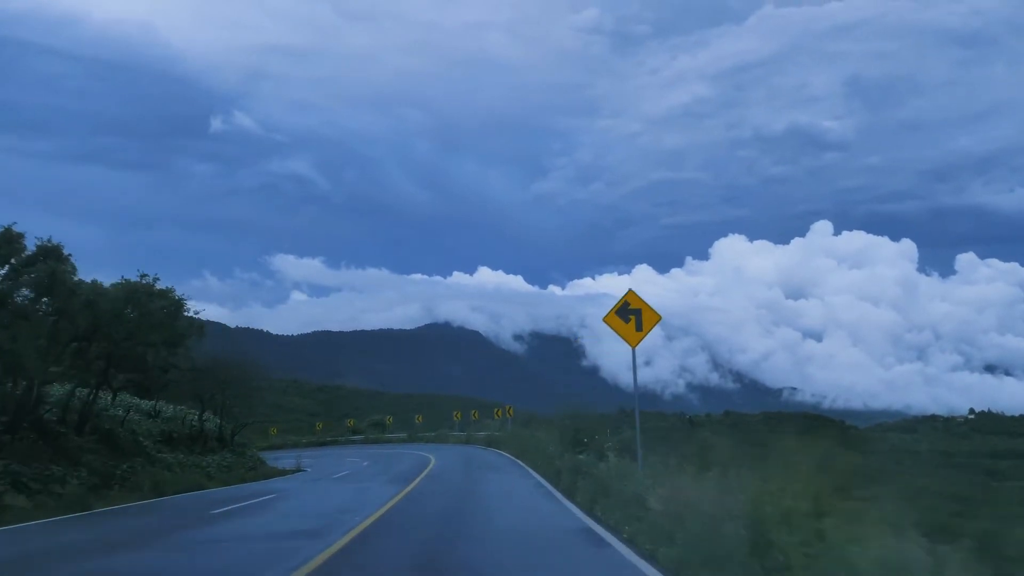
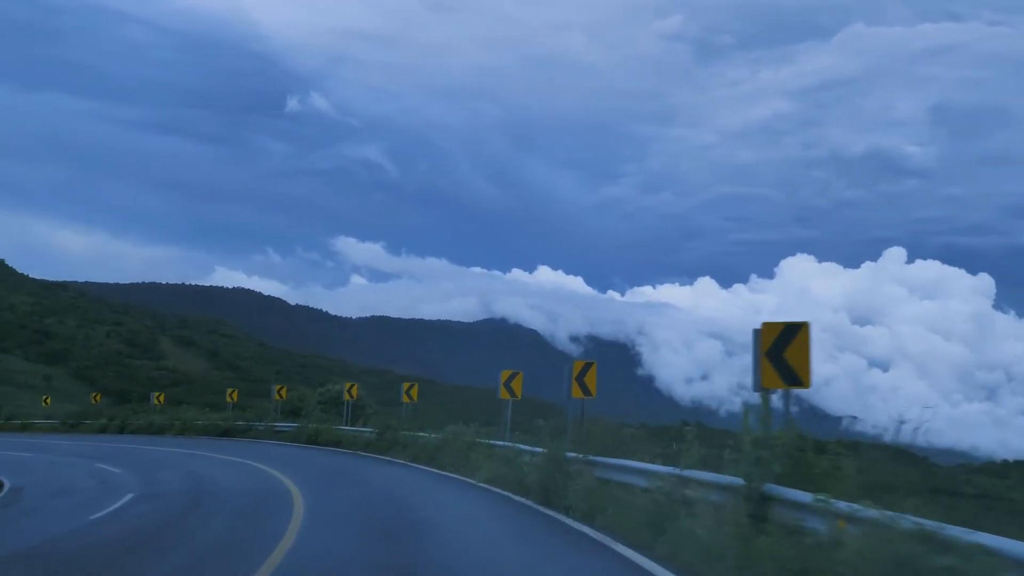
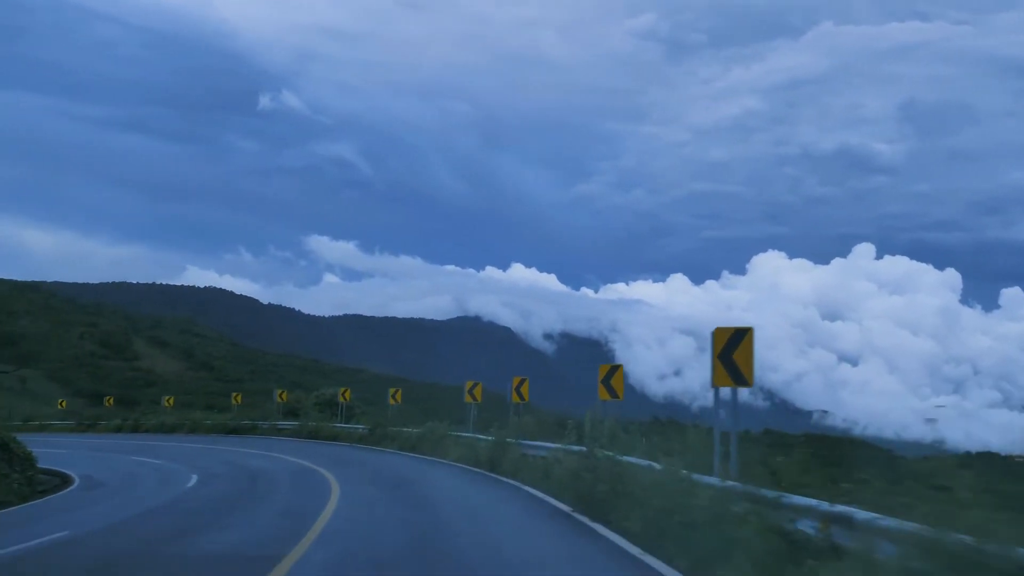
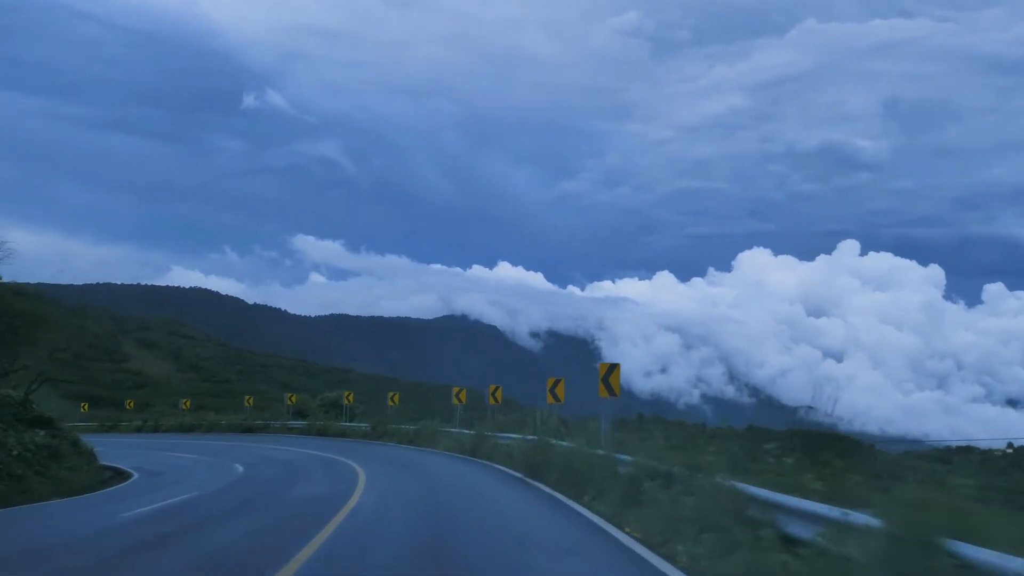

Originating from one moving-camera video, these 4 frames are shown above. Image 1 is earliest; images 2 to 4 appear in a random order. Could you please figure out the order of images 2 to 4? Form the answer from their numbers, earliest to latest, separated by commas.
4, 3, 2
